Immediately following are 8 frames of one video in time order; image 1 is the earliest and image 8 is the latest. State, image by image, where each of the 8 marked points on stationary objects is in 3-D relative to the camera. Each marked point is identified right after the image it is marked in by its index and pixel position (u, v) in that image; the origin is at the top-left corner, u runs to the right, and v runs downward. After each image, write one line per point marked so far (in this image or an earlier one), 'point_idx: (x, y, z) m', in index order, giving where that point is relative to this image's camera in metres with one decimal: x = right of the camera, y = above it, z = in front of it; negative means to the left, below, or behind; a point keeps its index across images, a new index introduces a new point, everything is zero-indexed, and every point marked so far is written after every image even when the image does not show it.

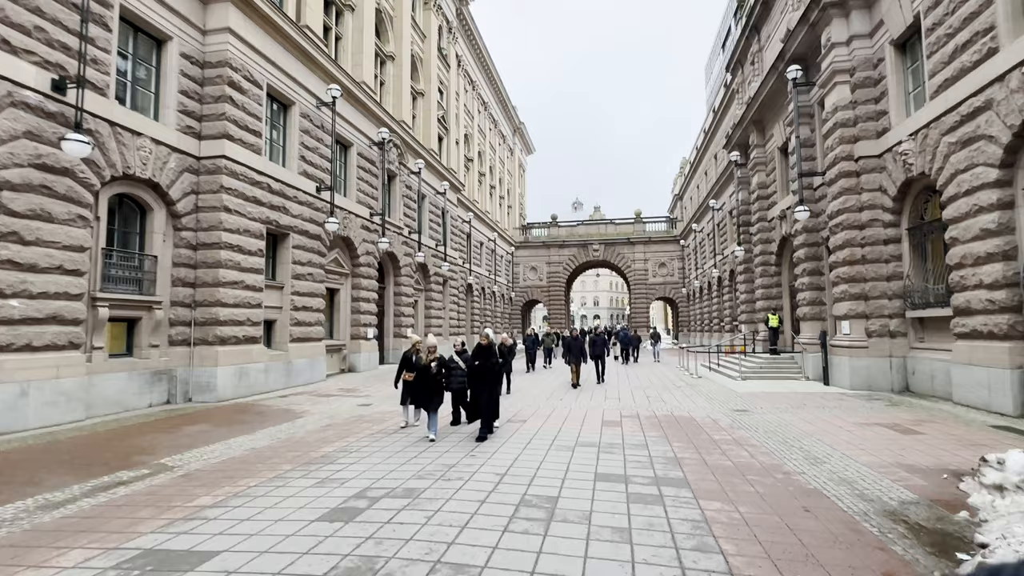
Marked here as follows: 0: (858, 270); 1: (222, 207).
0: (+9.0, +0.5, +13.7) m
1: (-7.3, +2.0, +13.2) m
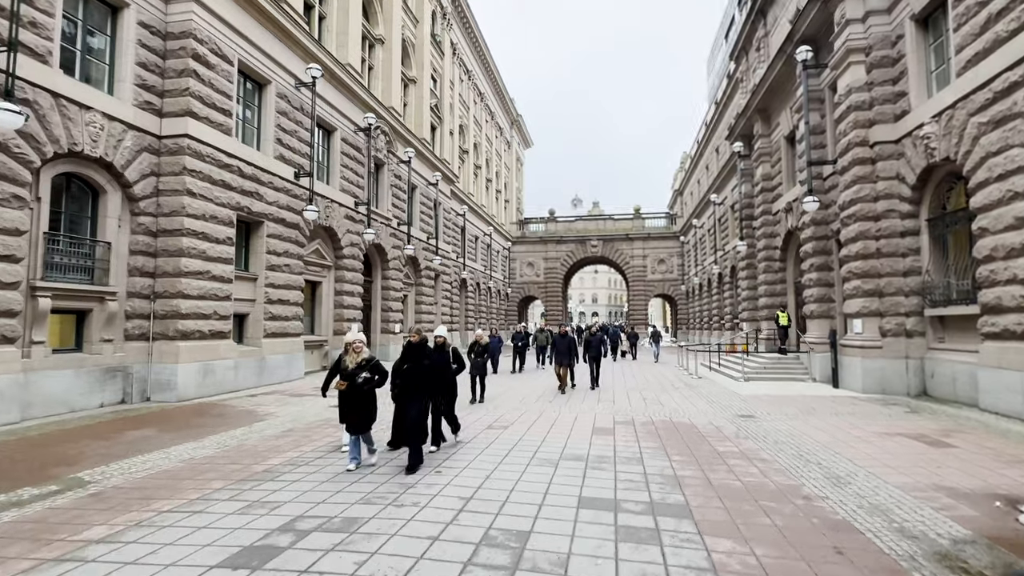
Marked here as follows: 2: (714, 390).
0: (+8.7, +0.6, +12.7) m
1: (-7.6, +2.3, +12.2) m
2: (+5.1, -2.6, +13.4) m
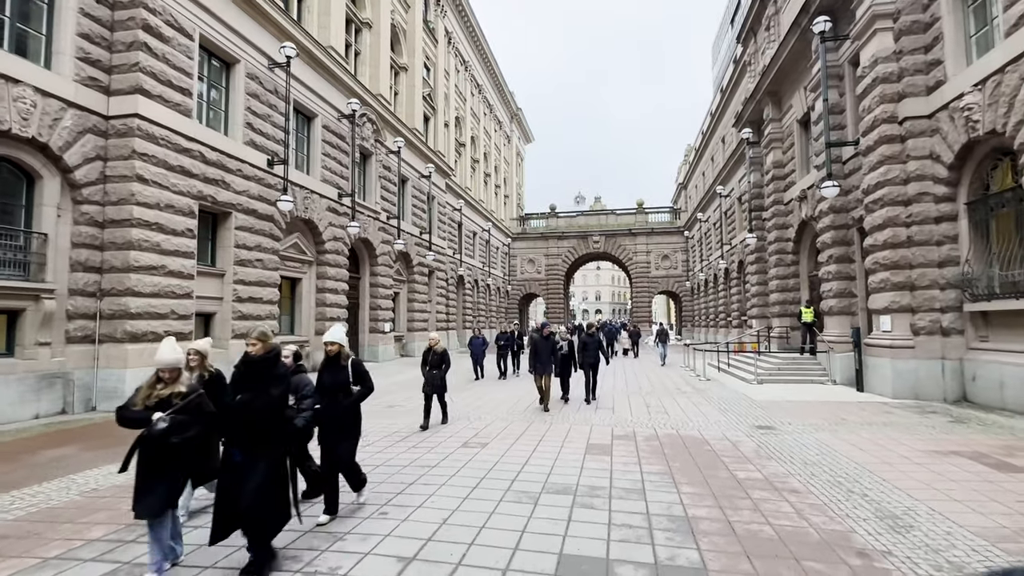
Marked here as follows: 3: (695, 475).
0: (+8.4, +0.7, +11.4) m
1: (-7.8, +2.3, +10.9) m
2: (+4.9, -2.5, +12.1) m
3: (+2.1, -2.1, +5.9) m
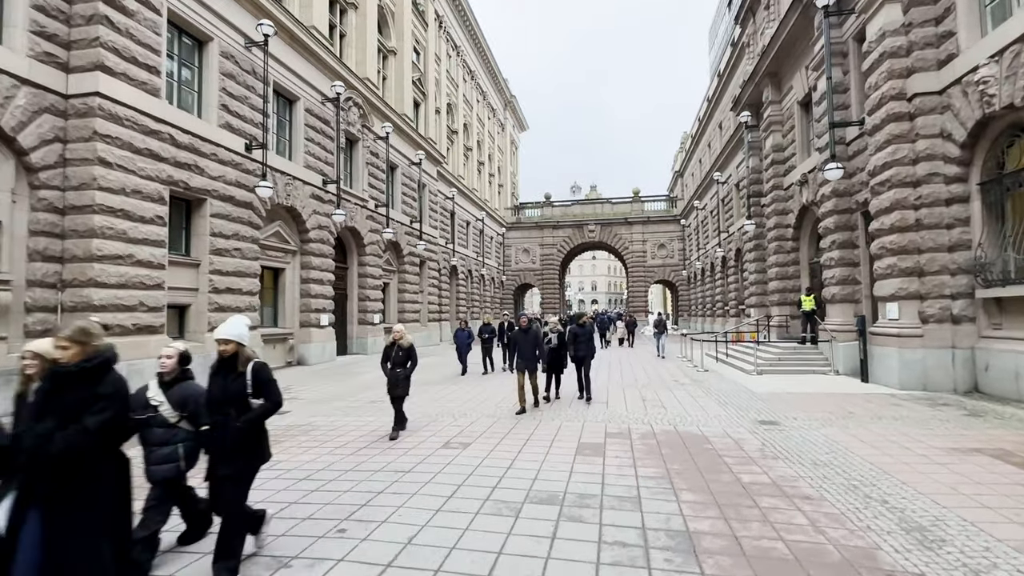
0: (+8.2, +1.0, +10.8) m
1: (-8.1, +2.5, +10.2) m
2: (+4.7, -2.2, +11.6) m
3: (+1.9, -1.9, +5.4) m
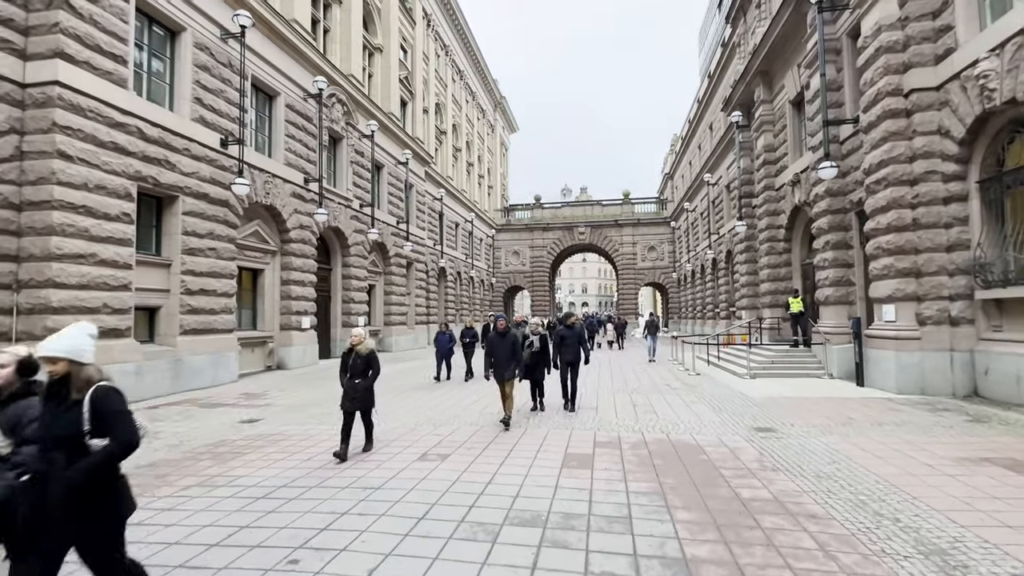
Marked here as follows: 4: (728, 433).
0: (+7.9, +1.0, +10.5) m
1: (-8.4, +2.5, +9.7) m
2: (+4.3, -2.2, +11.2) m
3: (+1.7, -1.9, +4.9) m
4: (+3.1, -2.1, +7.5) m
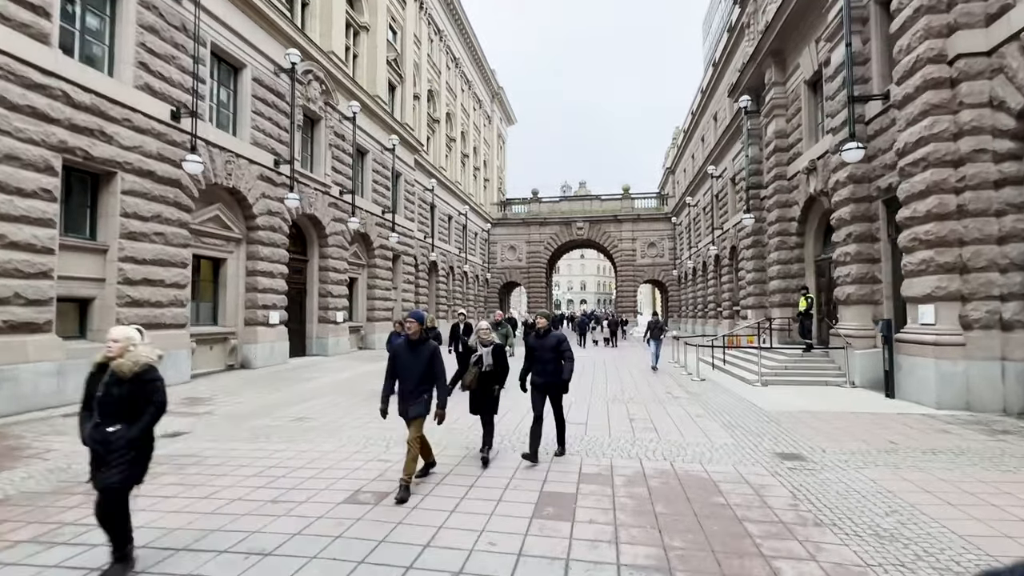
0: (+7.5, +1.0, +9.0) m
1: (-8.7, +2.7, +8.1) m
2: (+4.0, -2.1, +9.7) m
3: (+1.3, -1.9, +3.5) m
4: (+2.7, -2.0, +6.1) m
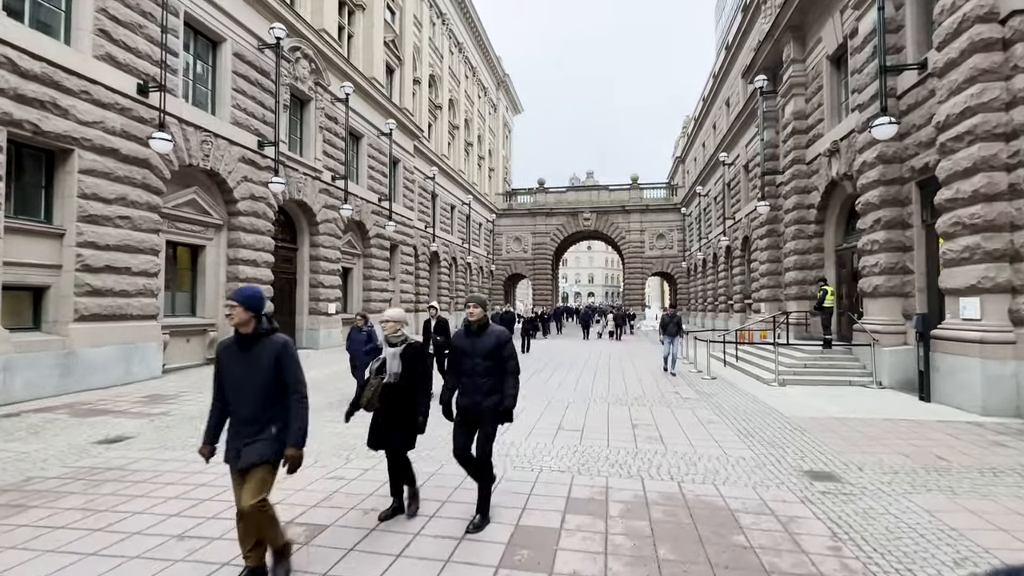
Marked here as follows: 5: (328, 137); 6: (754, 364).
0: (+7.4, +1.2, +7.9) m
1: (-8.9, +2.9, +7.2) m
2: (+3.8, -1.9, +8.7) m
3: (+1.0, -1.8, +2.5) m
4: (+2.5, -1.9, +5.1) m
5: (-6.7, +5.5, +19.3) m
6: (+6.1, -1.9, +13.2) m
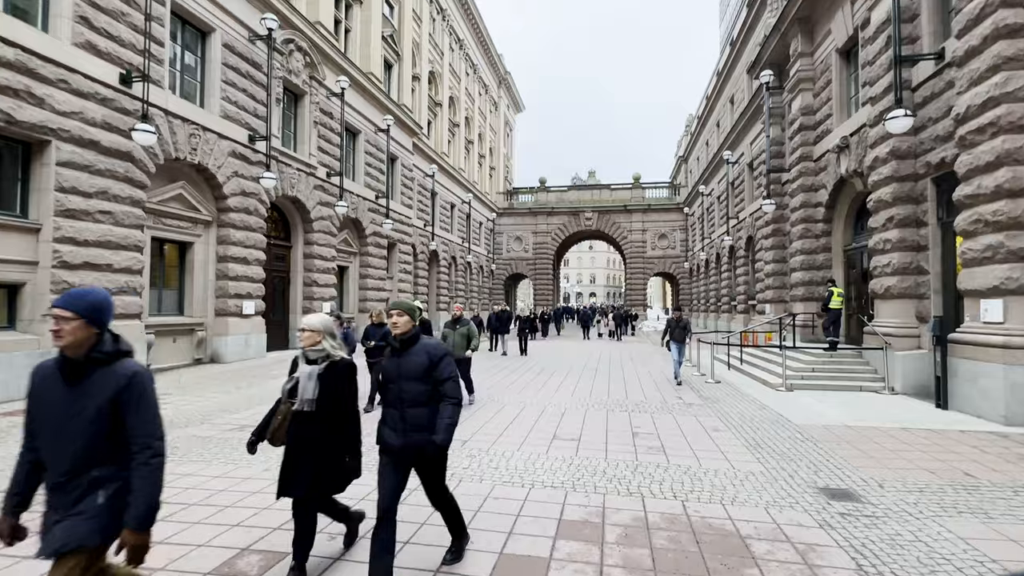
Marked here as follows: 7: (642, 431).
0: (+7.3, +1.1, +7.4) m
1: (-8.9, +3.0, +6.8) m
2: (+3.7, -2.0, +8.2) m
3: (+0.9, -1.8, +2.0) m
4: (+2.4, -1.9, +4.6) m
5: (-6.7, +5.6, +18.8) m
6: (+6.0, -1.9, +12.7) m
7: (+1.8, -1.9, +7.2) m
